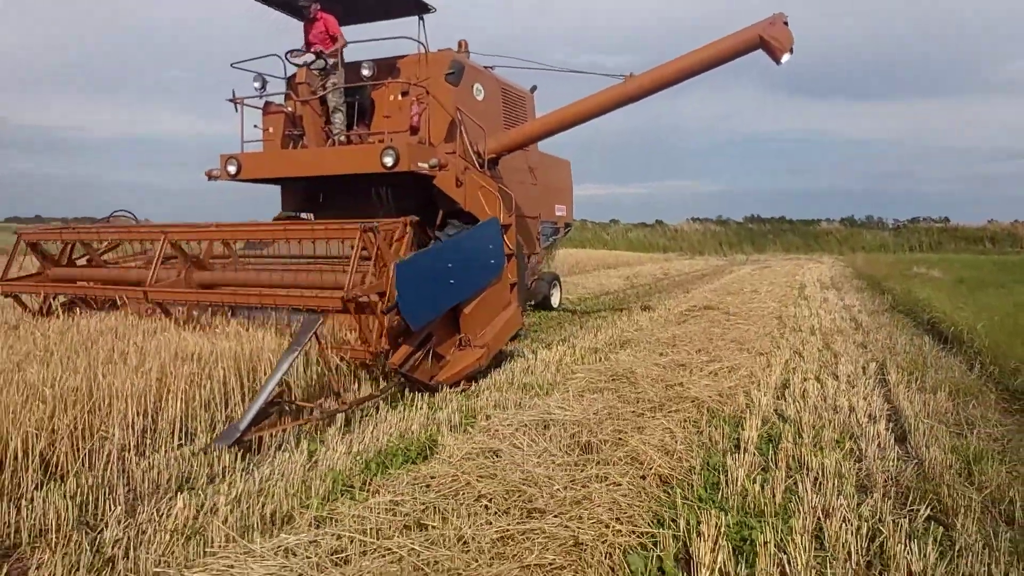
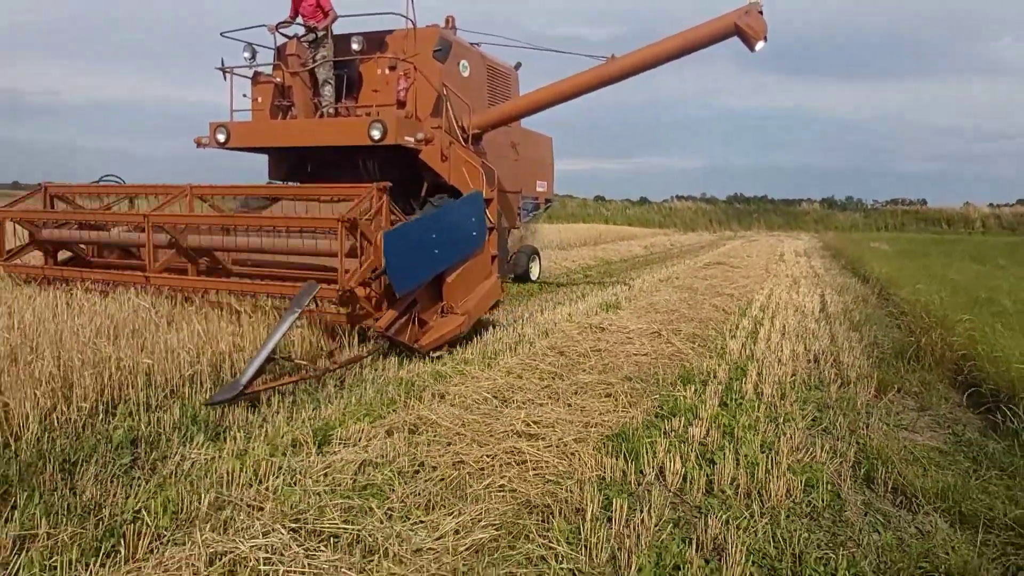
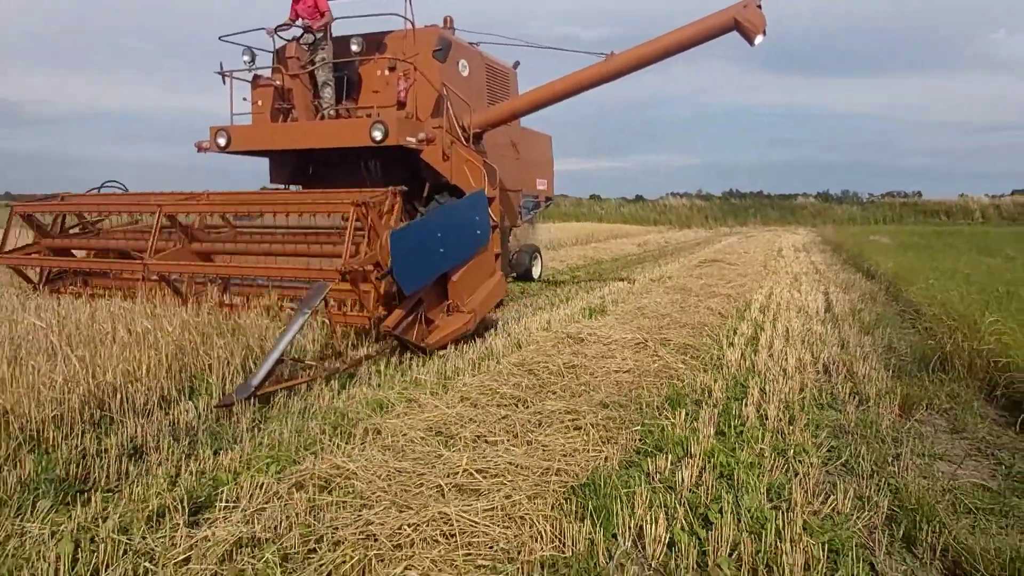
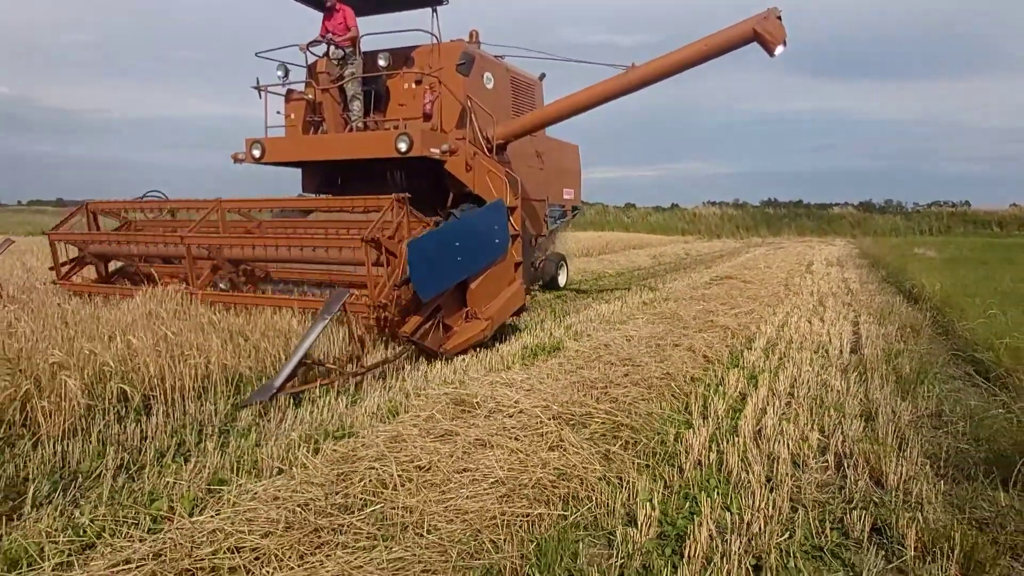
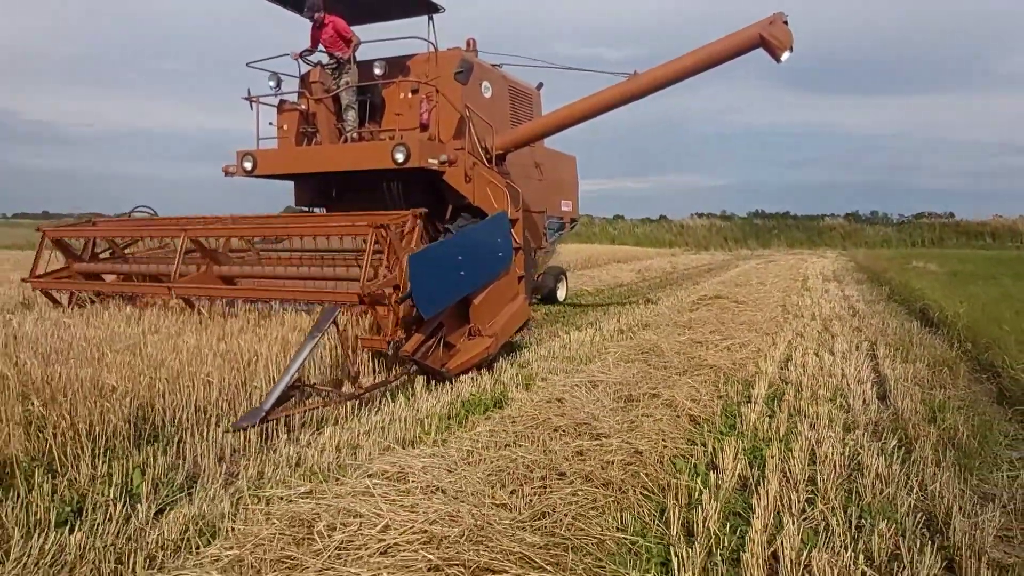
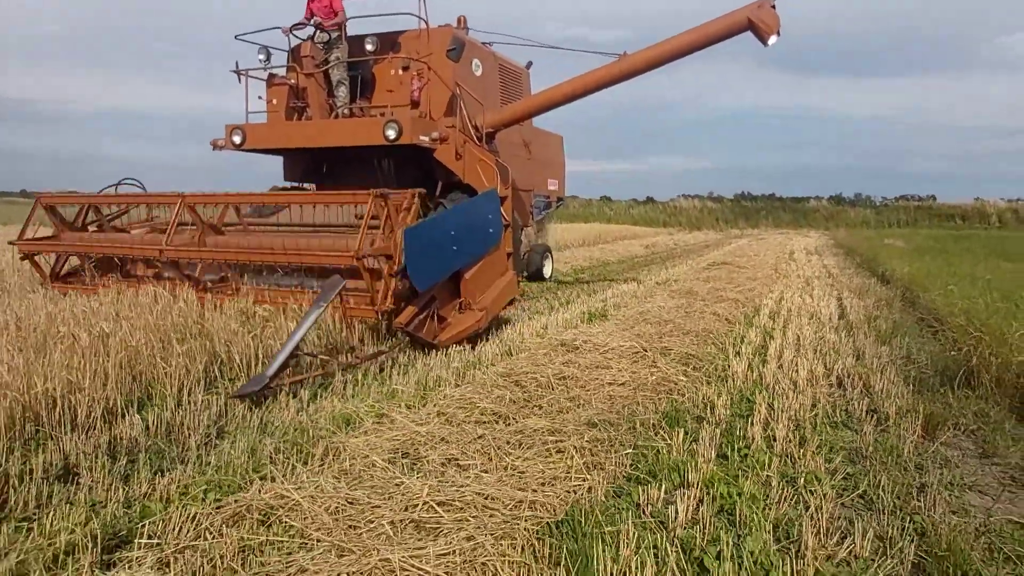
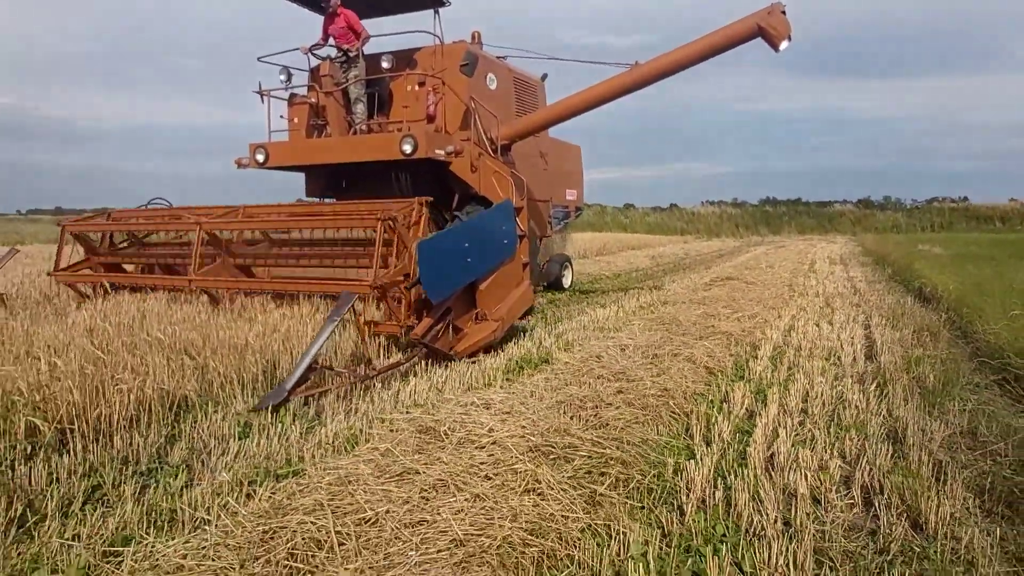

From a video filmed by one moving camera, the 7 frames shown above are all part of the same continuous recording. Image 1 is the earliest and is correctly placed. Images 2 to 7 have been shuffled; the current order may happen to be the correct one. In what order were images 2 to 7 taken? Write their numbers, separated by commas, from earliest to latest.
5, 7, 4, 6, 3, 2
